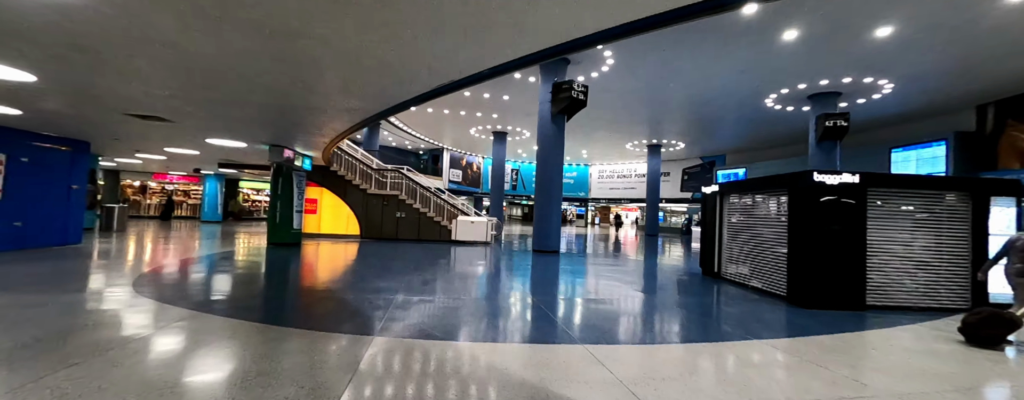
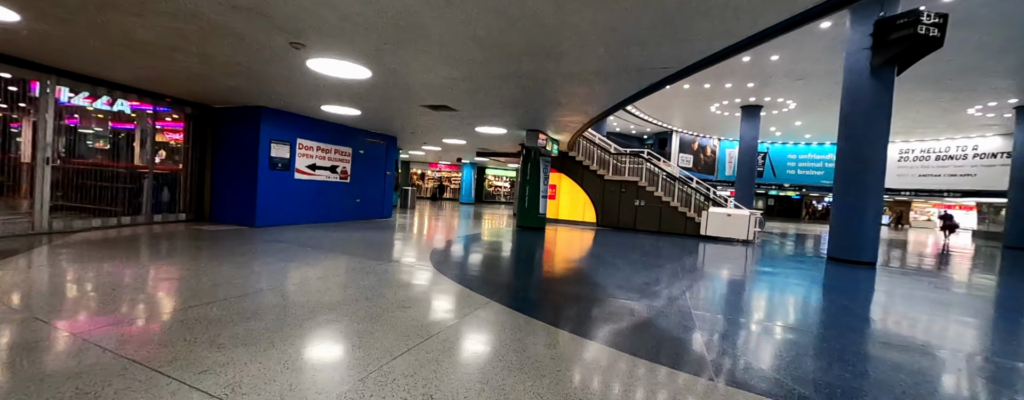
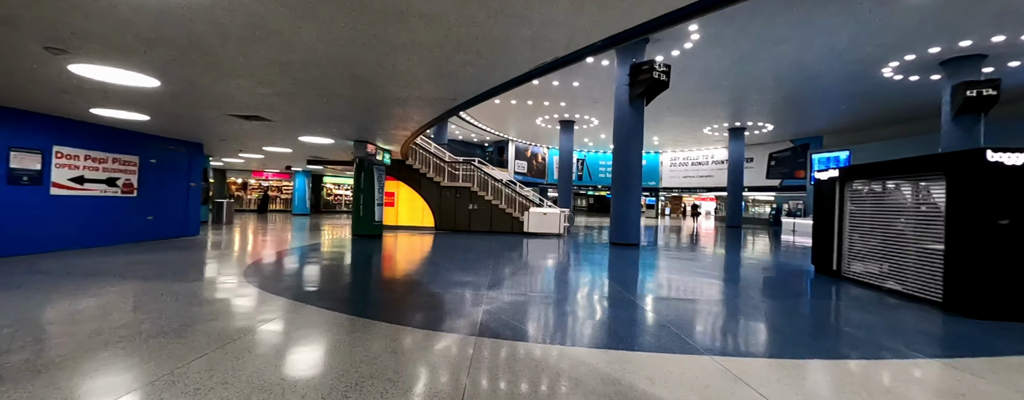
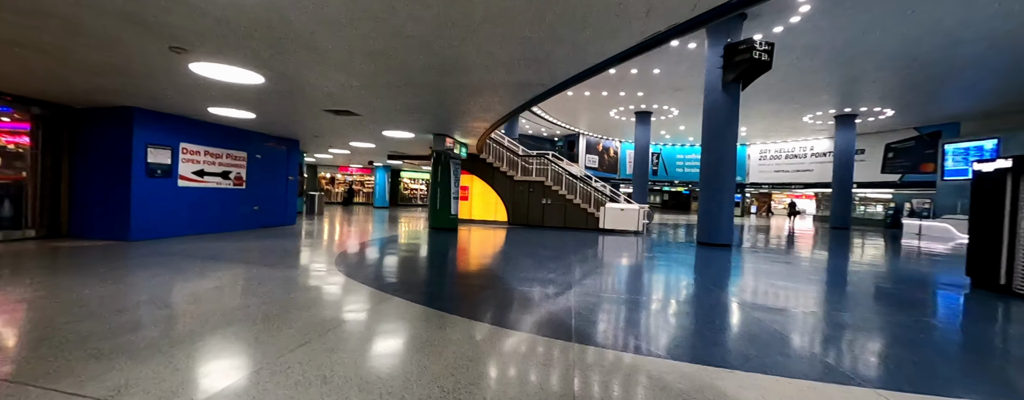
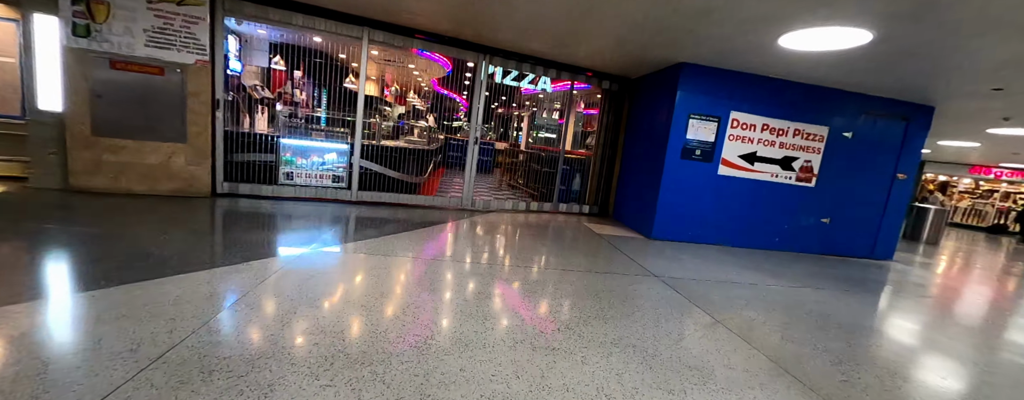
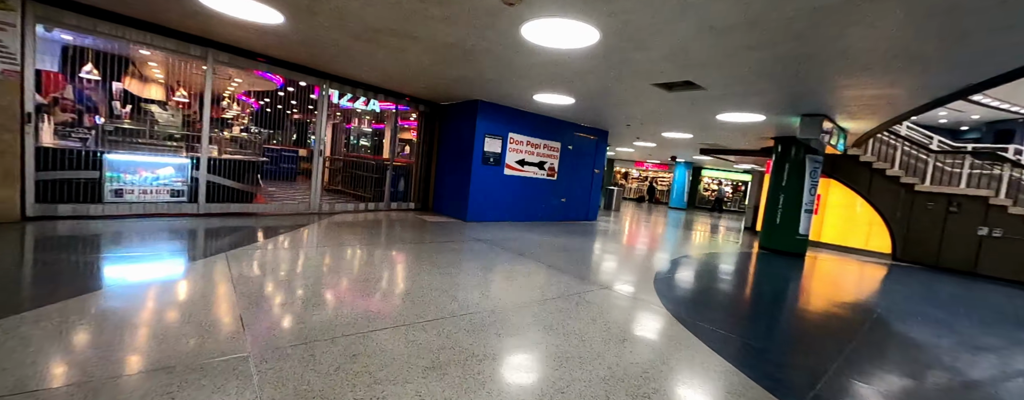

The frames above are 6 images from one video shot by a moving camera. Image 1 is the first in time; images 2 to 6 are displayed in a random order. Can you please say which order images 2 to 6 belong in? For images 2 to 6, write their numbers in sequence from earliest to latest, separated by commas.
3, 4, 2, 6, 5
